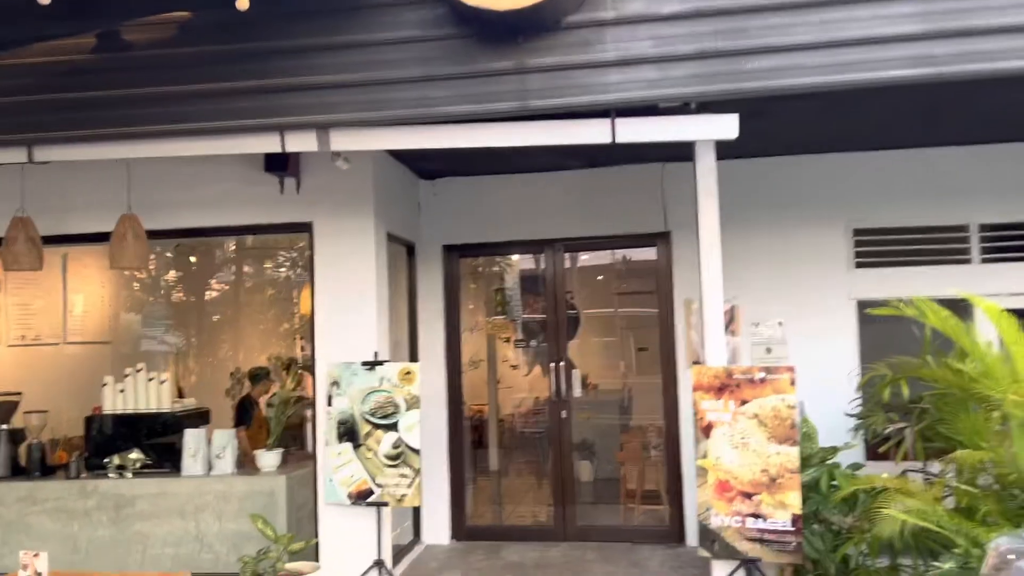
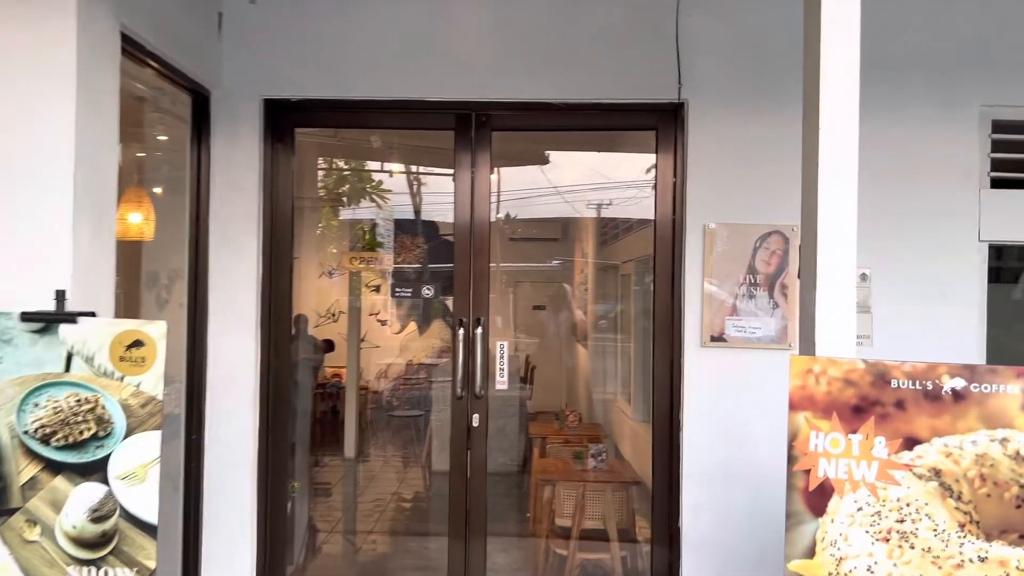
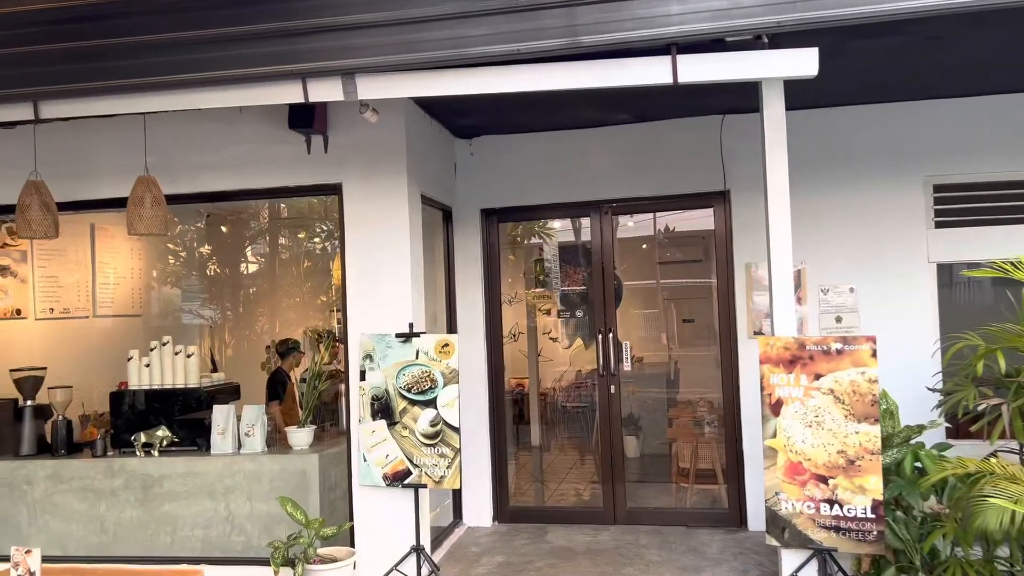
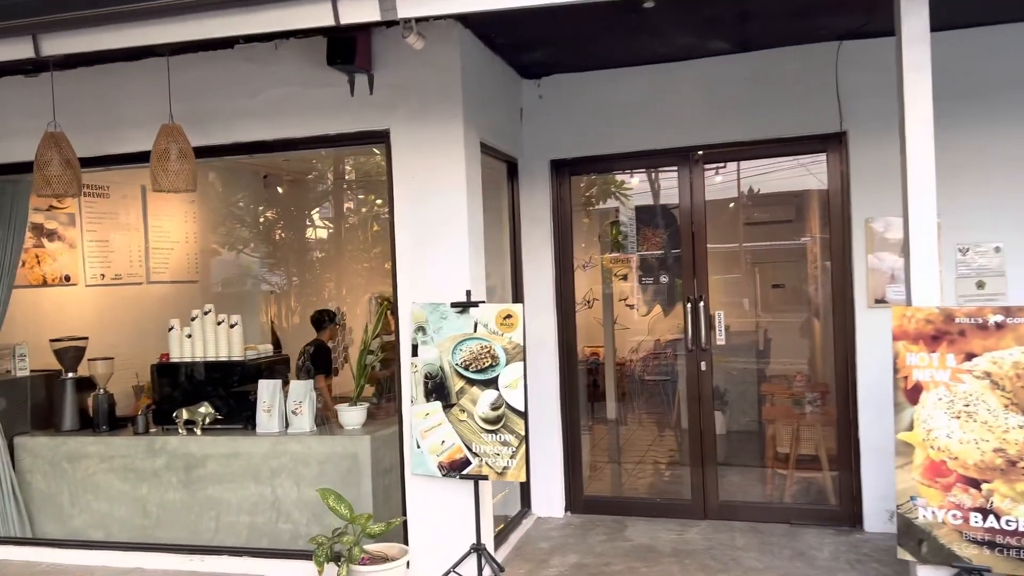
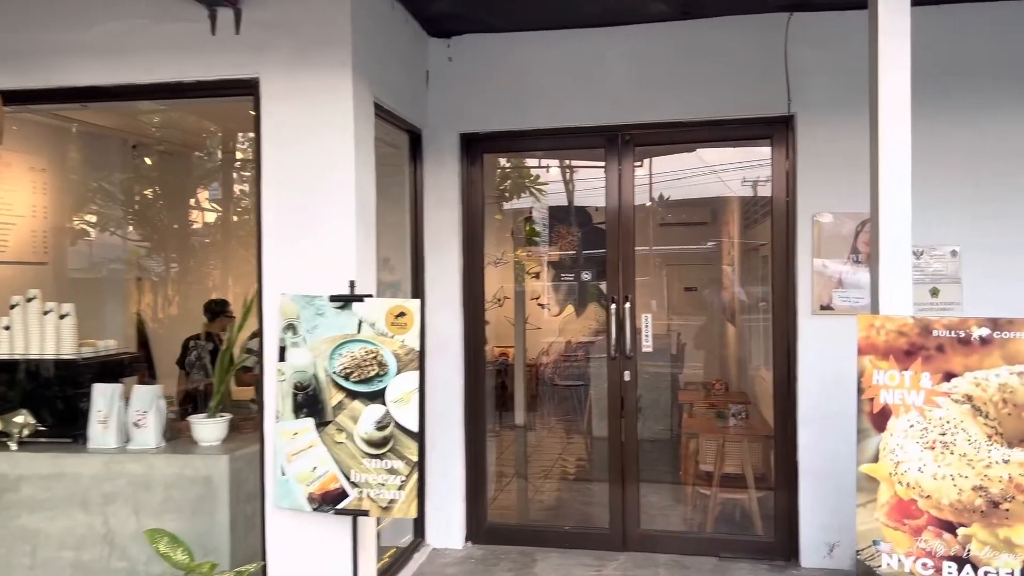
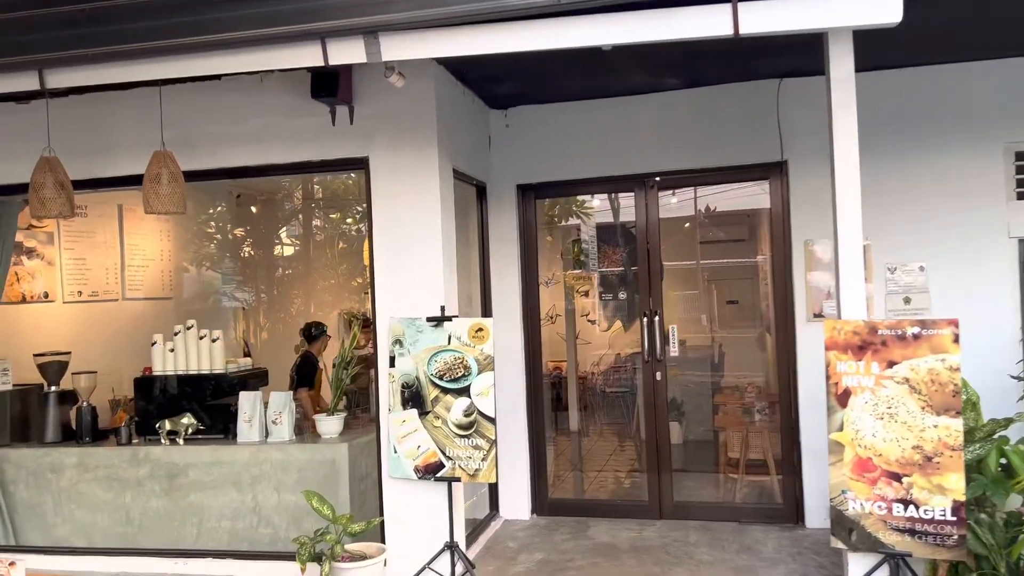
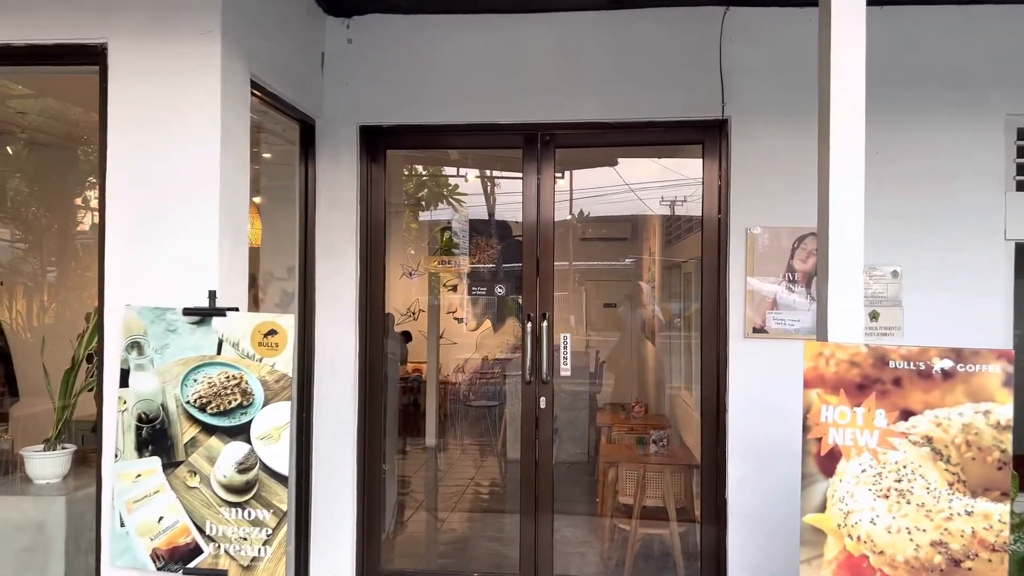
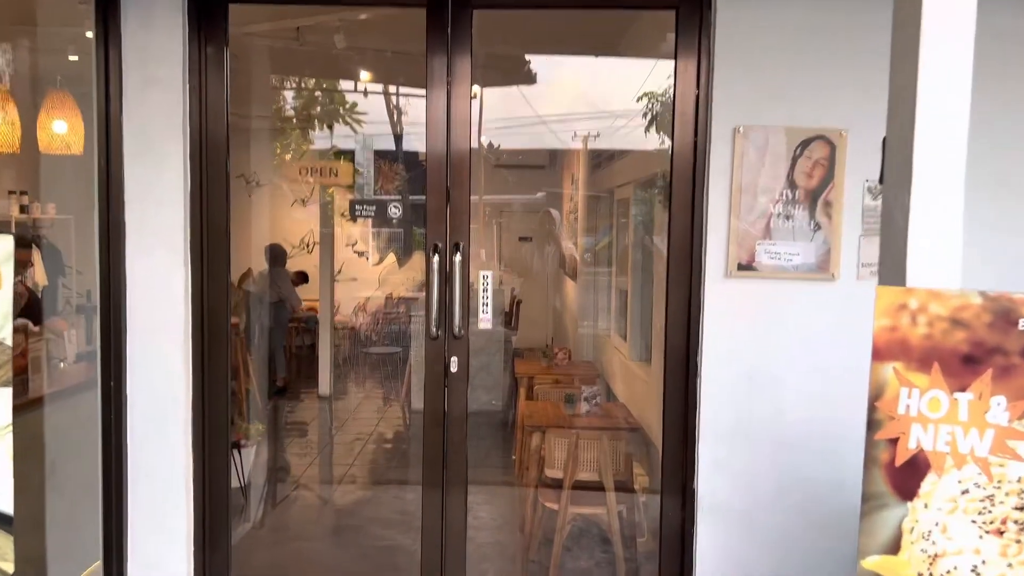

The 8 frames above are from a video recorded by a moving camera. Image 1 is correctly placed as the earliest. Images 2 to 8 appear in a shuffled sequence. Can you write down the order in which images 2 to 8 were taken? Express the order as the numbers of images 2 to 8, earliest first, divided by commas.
3, 6, 4, 5, 7, 2, 8
